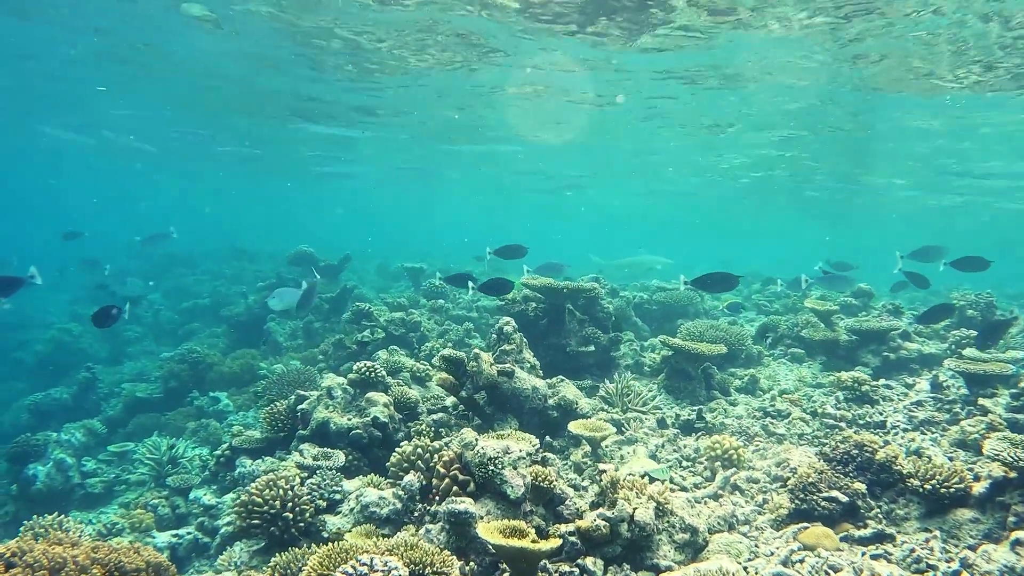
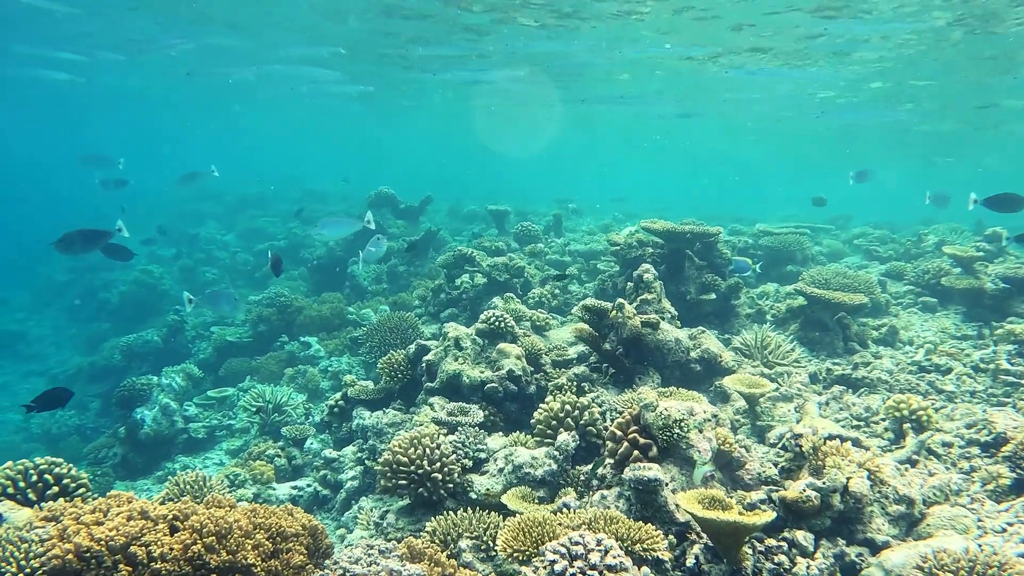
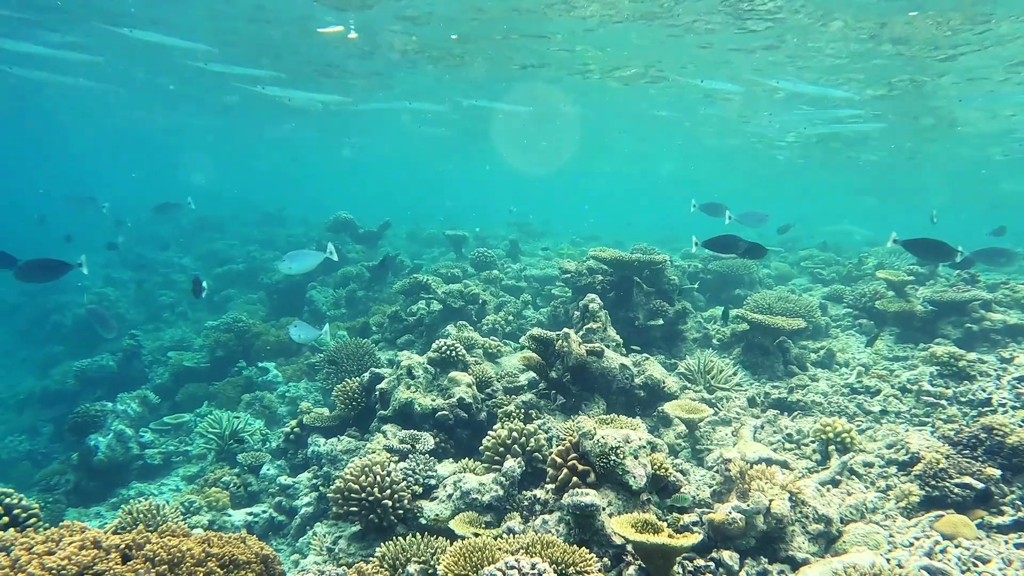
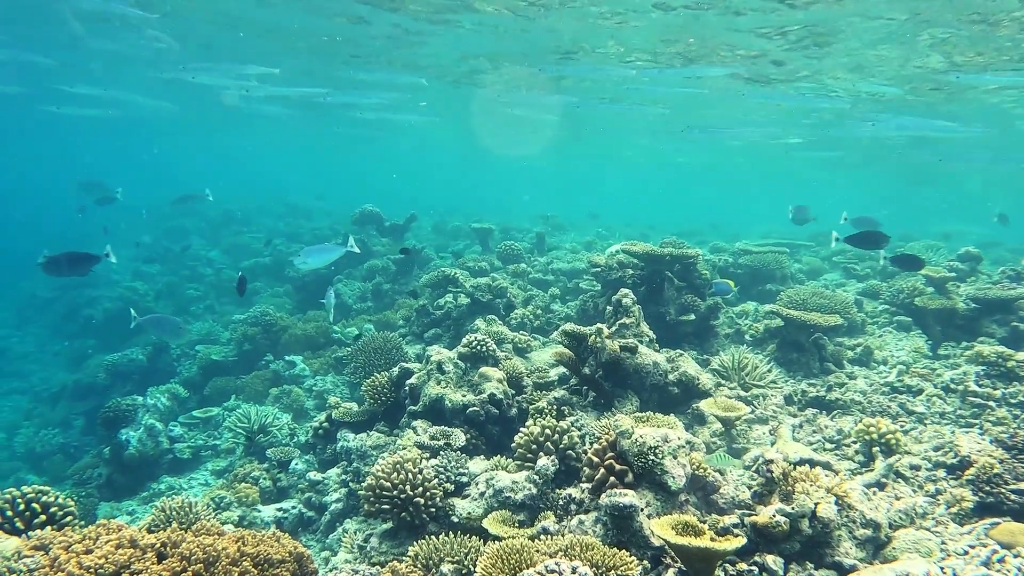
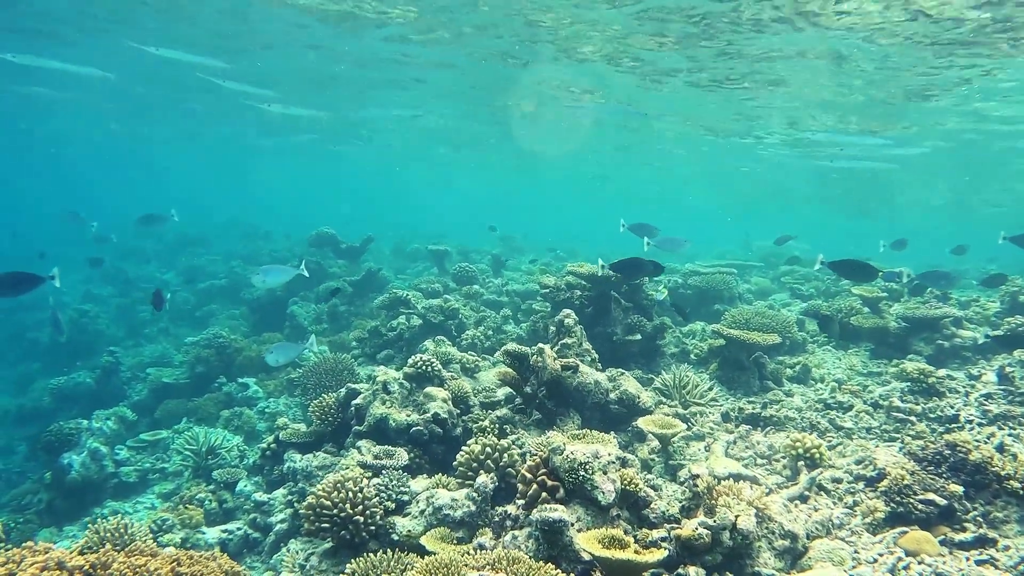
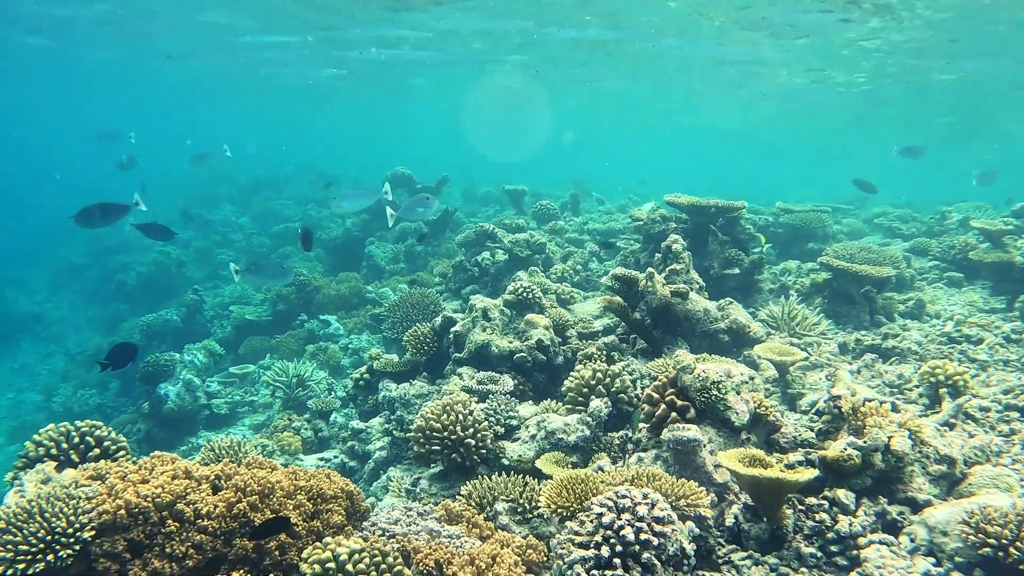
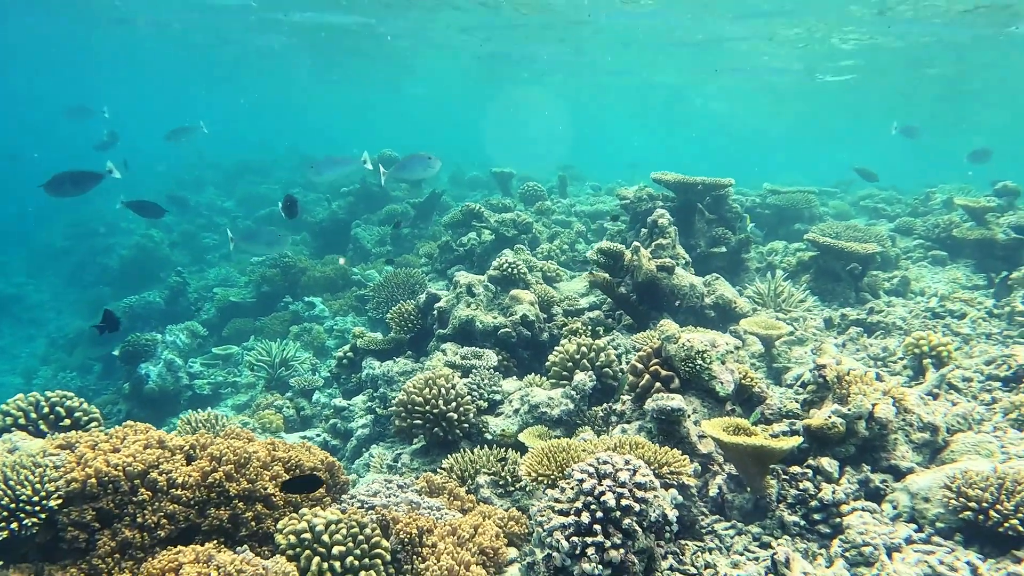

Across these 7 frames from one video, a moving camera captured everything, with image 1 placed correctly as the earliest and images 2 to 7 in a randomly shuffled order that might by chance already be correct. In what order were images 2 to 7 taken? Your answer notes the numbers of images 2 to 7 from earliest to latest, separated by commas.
5, 3, 4, 2, 6, 7
